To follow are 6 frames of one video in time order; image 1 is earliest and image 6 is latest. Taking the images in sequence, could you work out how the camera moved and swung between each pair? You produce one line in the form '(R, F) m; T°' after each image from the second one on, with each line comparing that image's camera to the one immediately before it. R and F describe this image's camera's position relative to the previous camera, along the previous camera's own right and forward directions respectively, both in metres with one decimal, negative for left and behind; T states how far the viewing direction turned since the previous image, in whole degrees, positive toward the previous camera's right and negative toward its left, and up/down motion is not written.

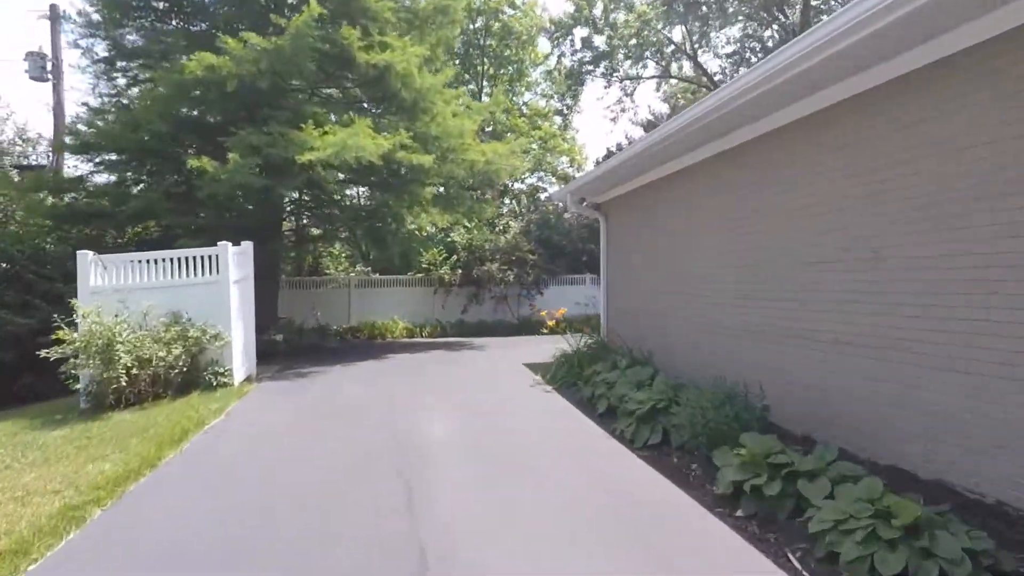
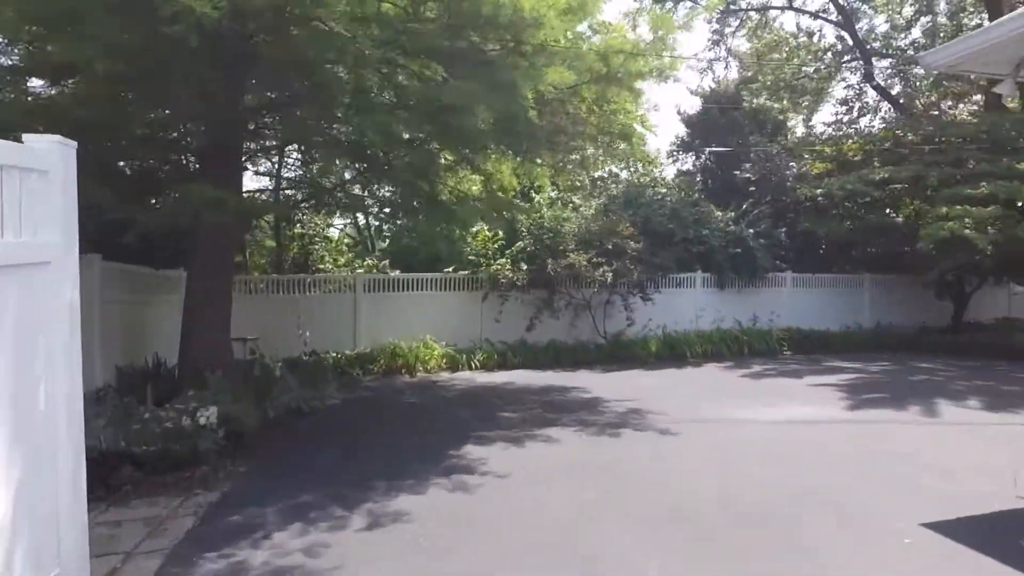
(-2.6, +7.8) m; +1°
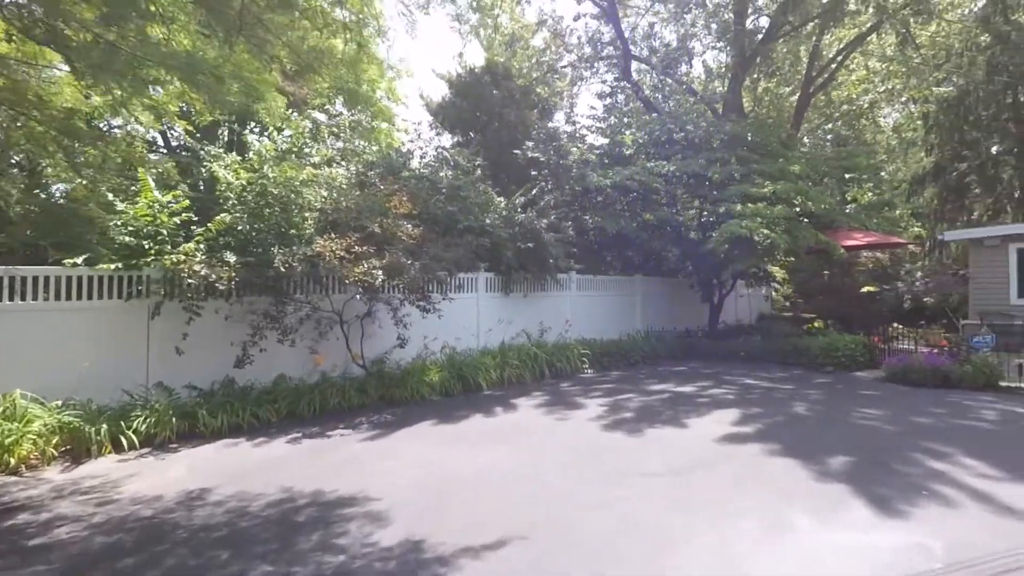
(+0.1, +5.1) m; +27°
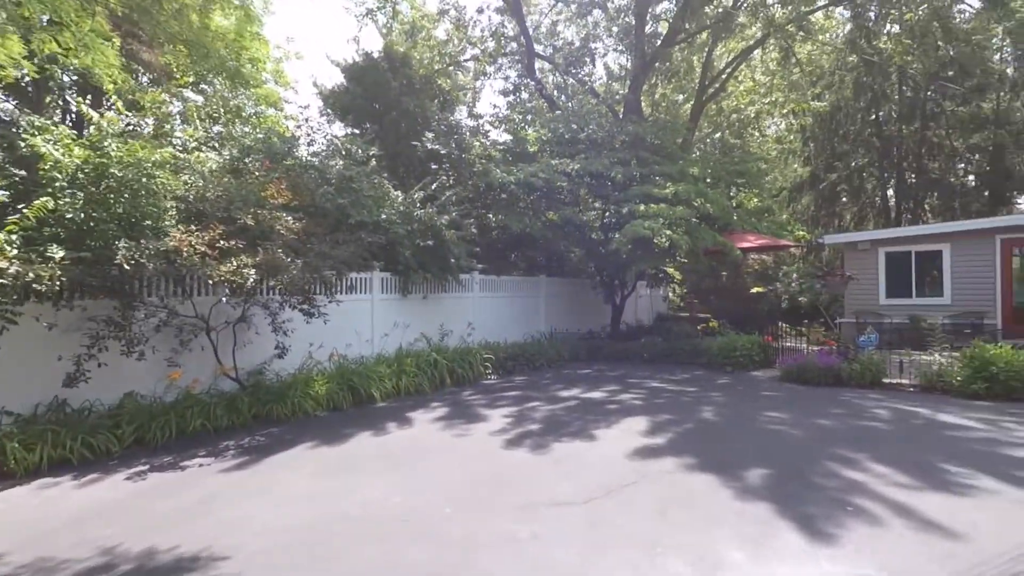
(+0.1, +0.8) m; +10°
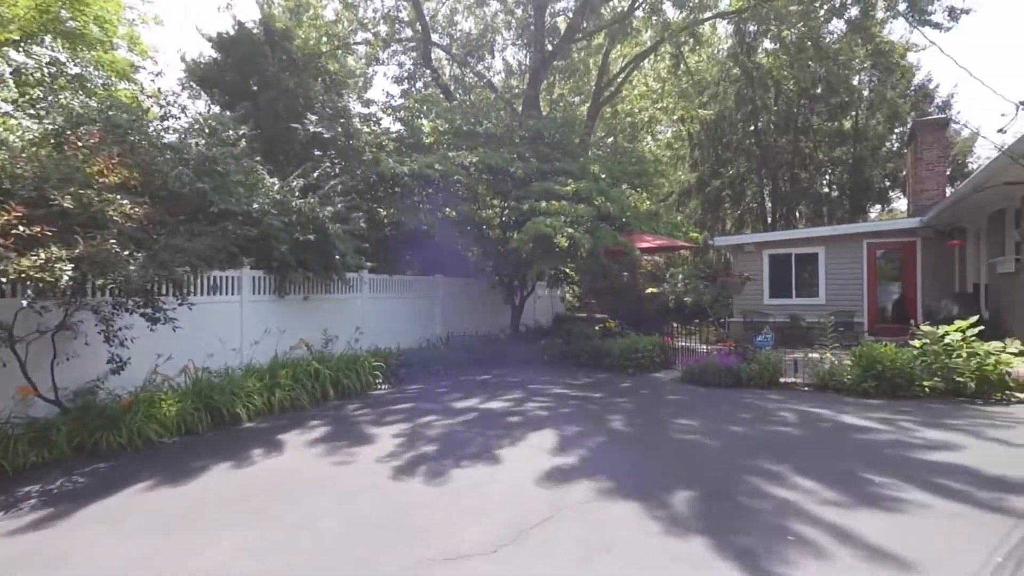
(0.0, +0.9) m; +10°
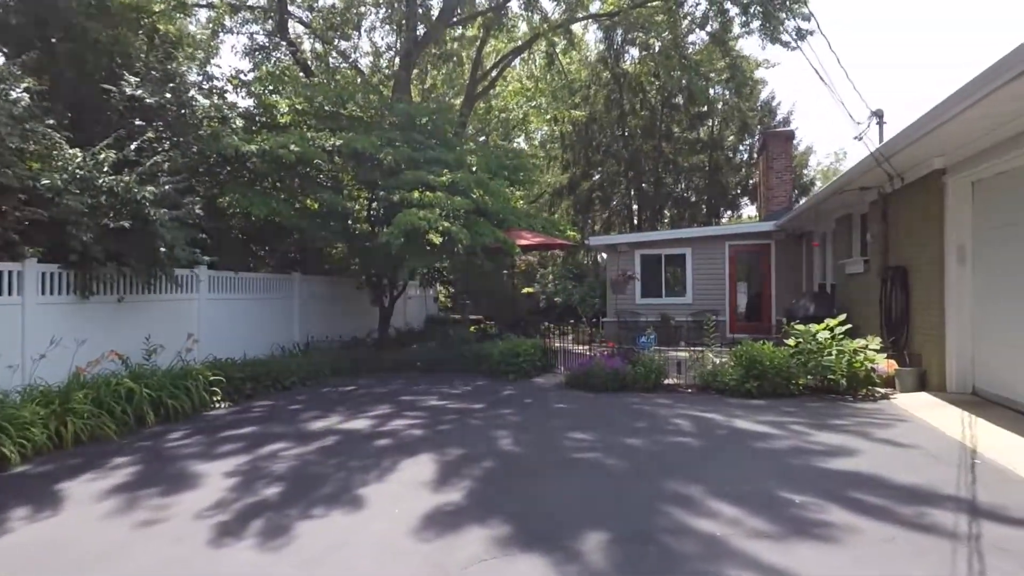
(0.0, +1.1) m; +13°
